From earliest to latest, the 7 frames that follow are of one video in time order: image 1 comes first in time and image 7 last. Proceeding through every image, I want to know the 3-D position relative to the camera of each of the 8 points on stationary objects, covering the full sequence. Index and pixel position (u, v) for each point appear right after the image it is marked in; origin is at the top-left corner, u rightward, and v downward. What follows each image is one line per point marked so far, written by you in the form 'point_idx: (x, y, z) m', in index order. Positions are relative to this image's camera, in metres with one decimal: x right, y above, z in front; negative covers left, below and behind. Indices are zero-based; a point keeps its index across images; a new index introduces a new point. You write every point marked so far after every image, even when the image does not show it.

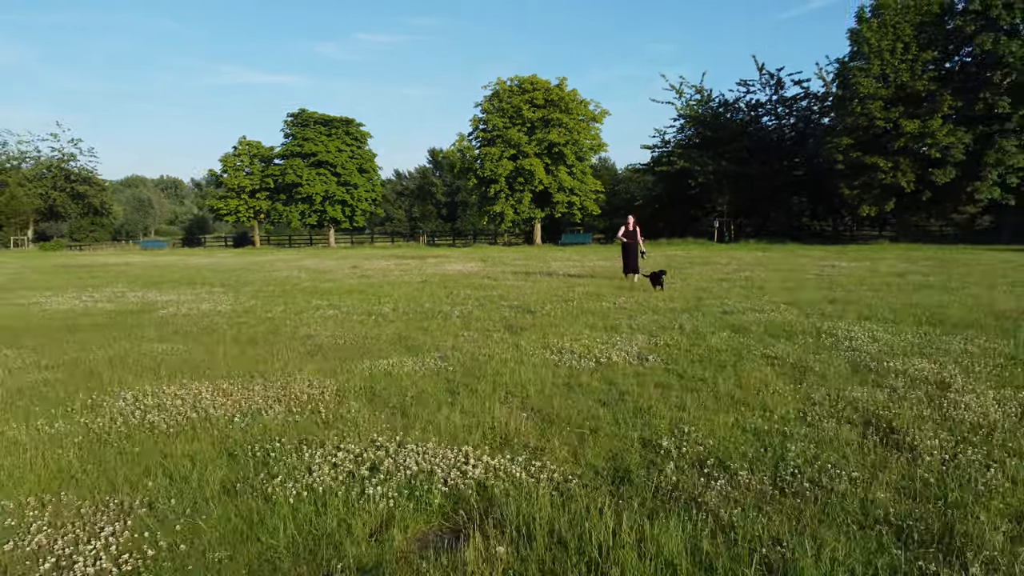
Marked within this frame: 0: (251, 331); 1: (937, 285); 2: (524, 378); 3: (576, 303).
0: (-3.0, -0.5, +11.4) m
1: (+7.3, +0.1, +16.8) m
2: (+0.1, -0.7, +7.5) m
3: (+1.0, -0.2, +14.2) m
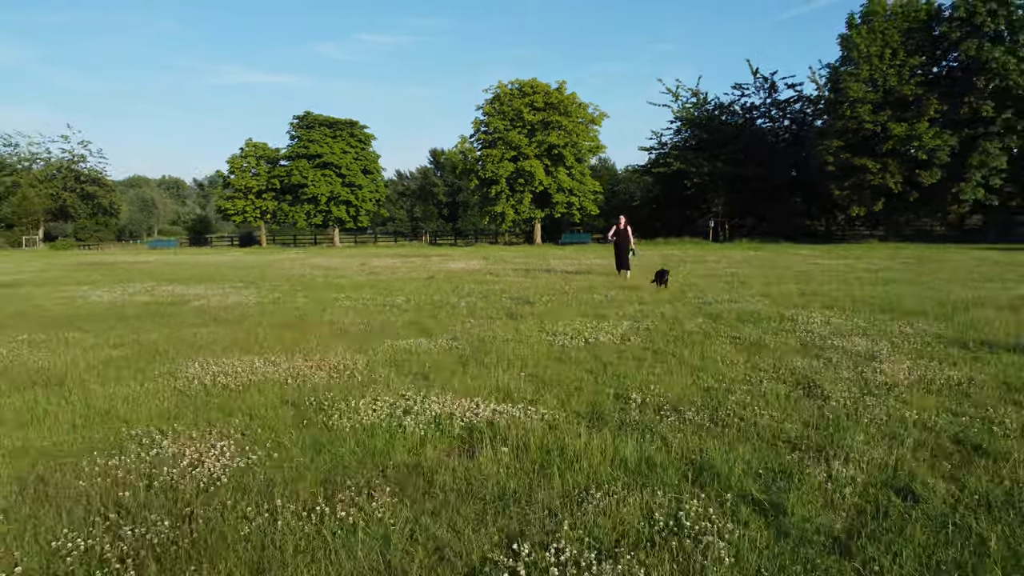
0: (-3.0, -0.4, +12.8) m
1: (+7.3, +0.2, +18.2) m
2: (+0.1, -0.6, +8.9) m
3: (+1.0, -0.1, +15.6) m
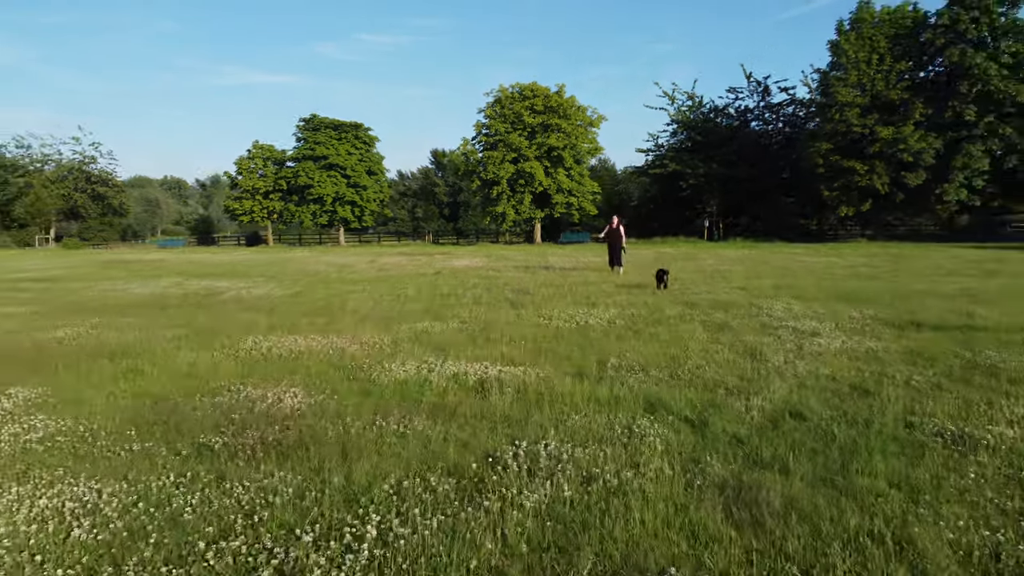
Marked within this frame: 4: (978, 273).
0: (-3.0, -0.3, +14.4) m
1: (+7.4, +0.3, +19.8) m
2: (+0.1, -0.5, +10.5) m
3: (+1.0, 0.0, +17.2) m
4: (+9.3, +0.3, +19.3) m
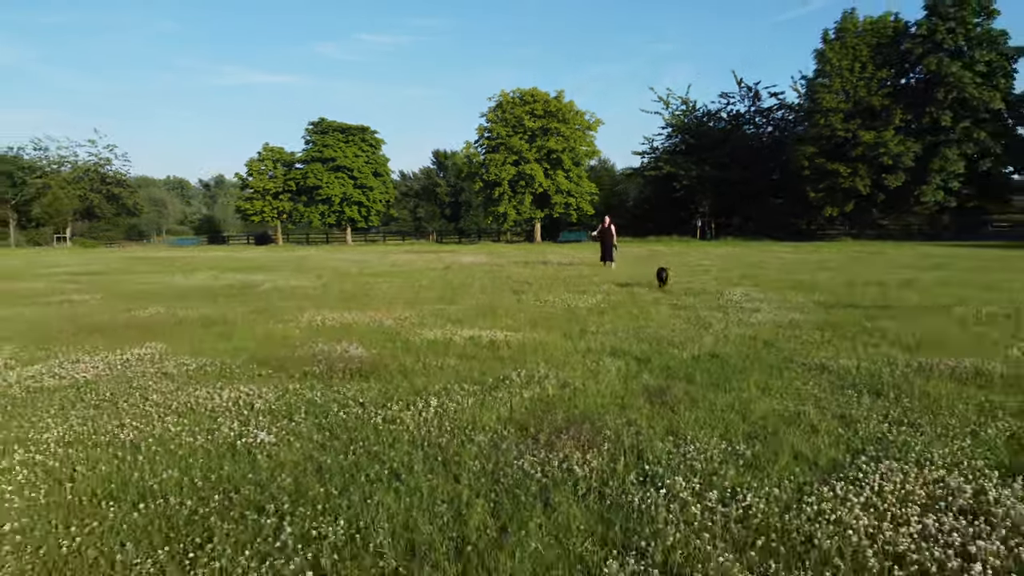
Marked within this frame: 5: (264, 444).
0: (-3.0, -0.1, +16.8) m
1: (+7.4, +0.4, +22.2) m
2: (+0.2, -0.3, +12.9) m
3: (+1.0, +0.2, +19.6) m
4: (+9.3, +0.5, +21.8) m
5: (-1.2, -0.8, +5.0) m
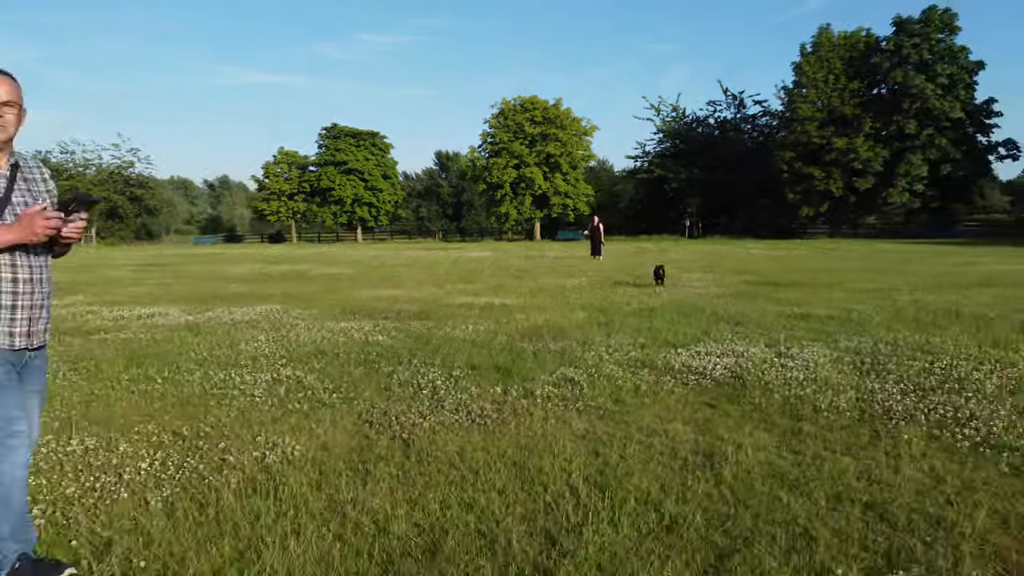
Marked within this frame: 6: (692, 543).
0: (-2.9, +0.2, +20.9) m
1: (+7.4, +0.7, +26.3) m
2: (+0.2, 0.0, +17.0) m
3: (+1.1, +0.5, +23.8) m
4: (+9.3, +0.8, +25.9) m
5: (-1.2, -0.5, +9.1) m
6: (+0.6, -0.9, +3.3) m
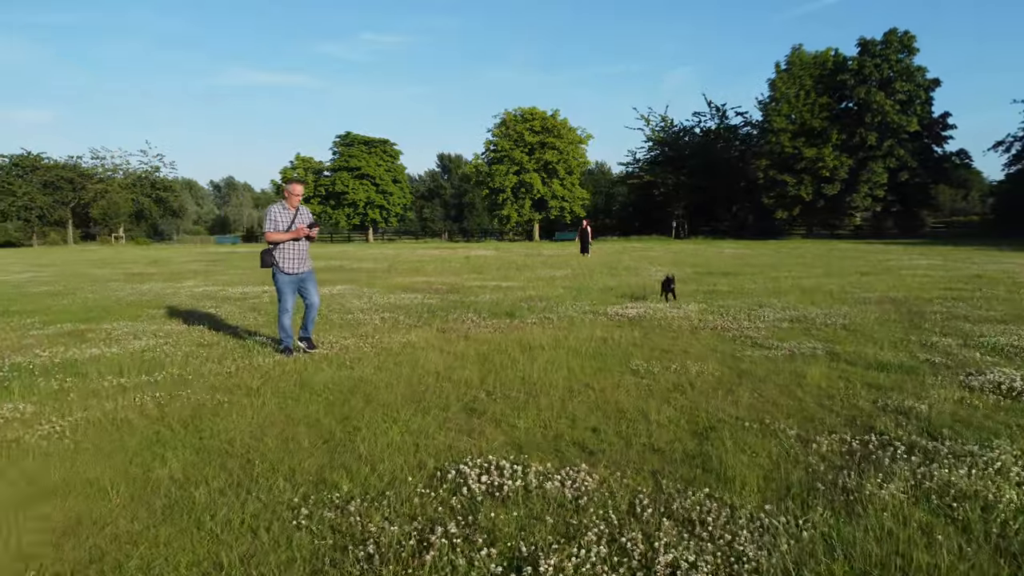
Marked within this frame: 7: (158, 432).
0: (-2.9, +0.5, +26.3) m
1: (+7.5, +1.0, +31.6) m
2: (+0.3, +0.2, +22.4) m
3: (+1.1, +0.7, +29.1) m
4: (+9.4, +1.0, +31.2) m
5: (-1.2, -0.2, +14.5) m
6: (+0.7, -0.6, +8.7) m
7: (-2.1, -0.8, +5.6) m
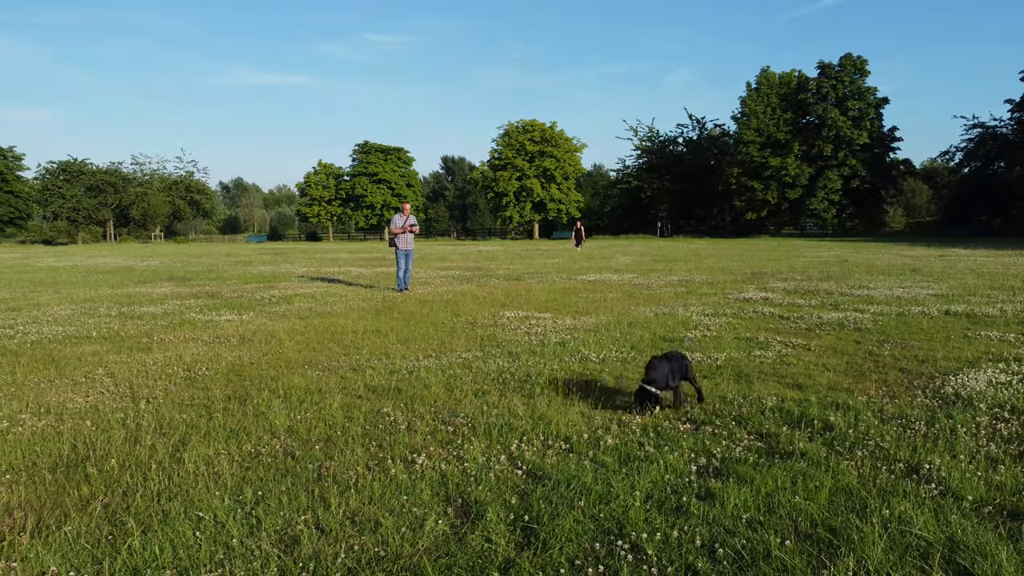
0: (-2.7, +1.0, +34.5) m
1: (+7.6, +1.5, +39.8) m
2: (+0.4, +0.8, +30.6) m
3: (+1.3, +1.3, +37.3) m
4: (+9.5, +1.5, +39.4) m
5: (-1.0, +0.3, +22.7) m
6: (+0.8, -0.1, +16.9) m
7: (-1.9, -0.3, +13.8) m
